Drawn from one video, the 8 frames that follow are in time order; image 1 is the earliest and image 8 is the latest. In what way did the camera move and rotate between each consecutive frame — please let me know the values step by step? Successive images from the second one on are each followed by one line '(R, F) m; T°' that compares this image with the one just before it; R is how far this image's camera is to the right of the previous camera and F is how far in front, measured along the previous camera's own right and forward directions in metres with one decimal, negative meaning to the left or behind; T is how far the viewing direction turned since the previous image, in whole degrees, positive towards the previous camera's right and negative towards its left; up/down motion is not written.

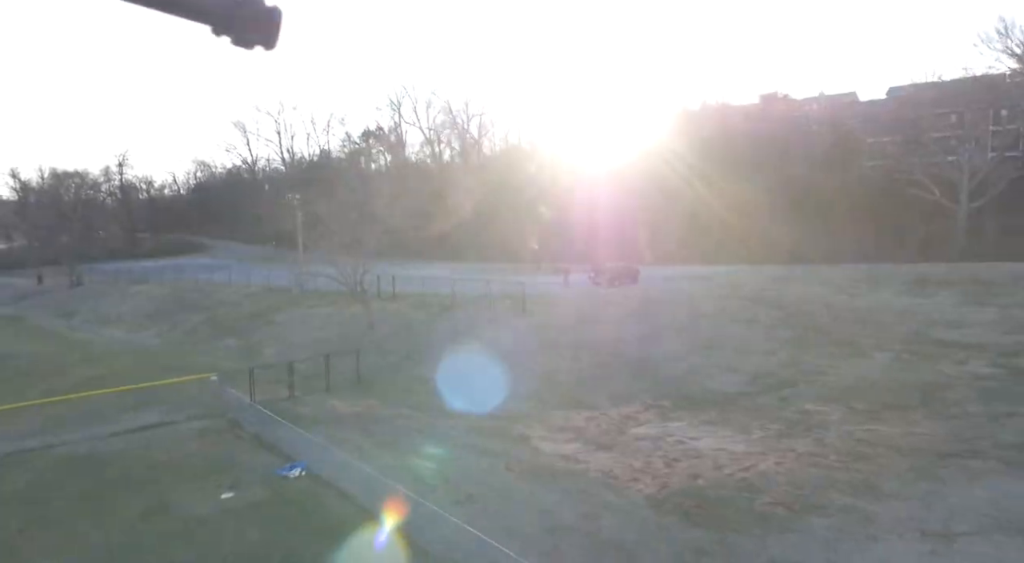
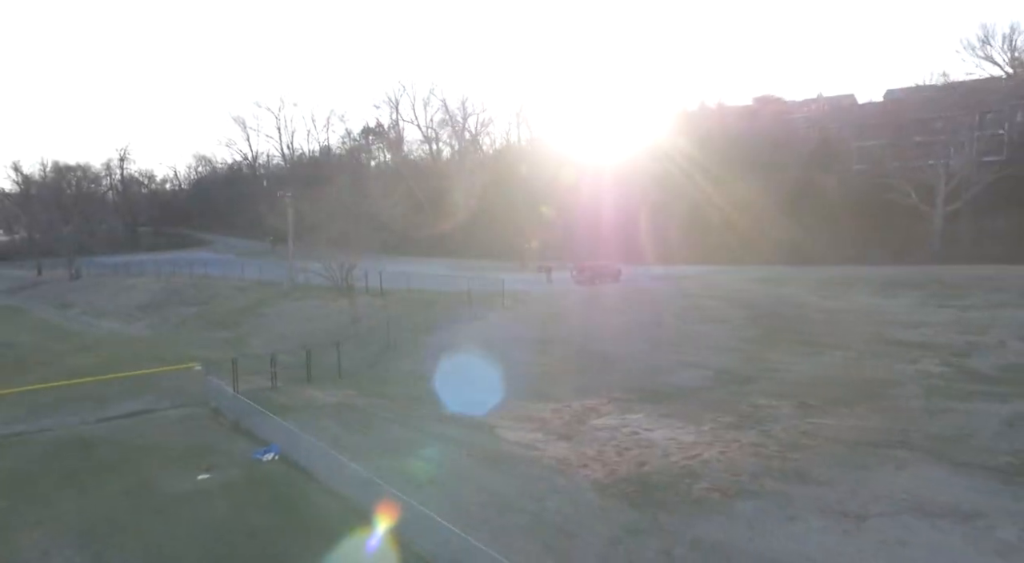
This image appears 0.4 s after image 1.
(+0.8, -0.8) m; 0°
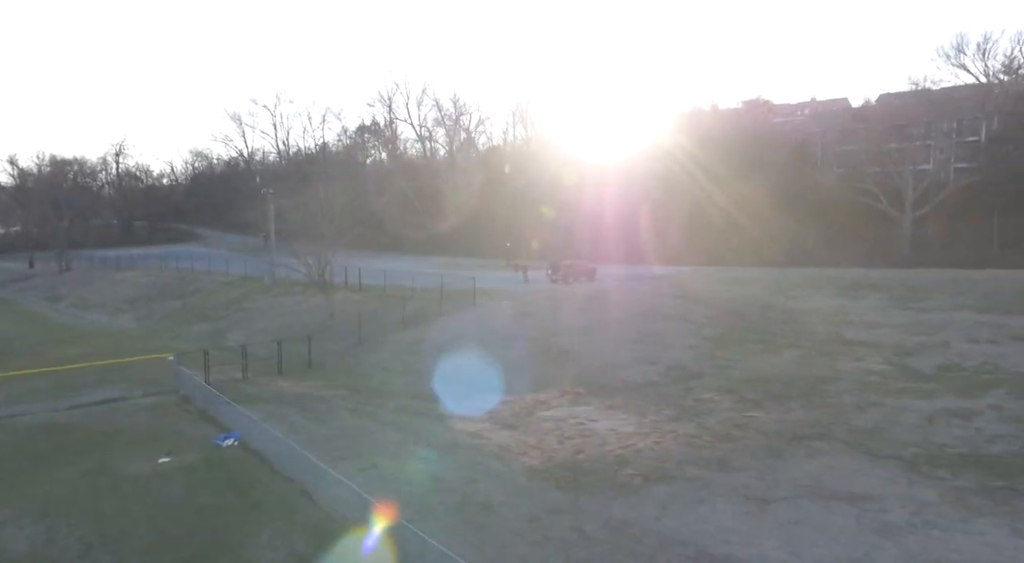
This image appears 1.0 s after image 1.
(+1.1, -0.8) m; 0°
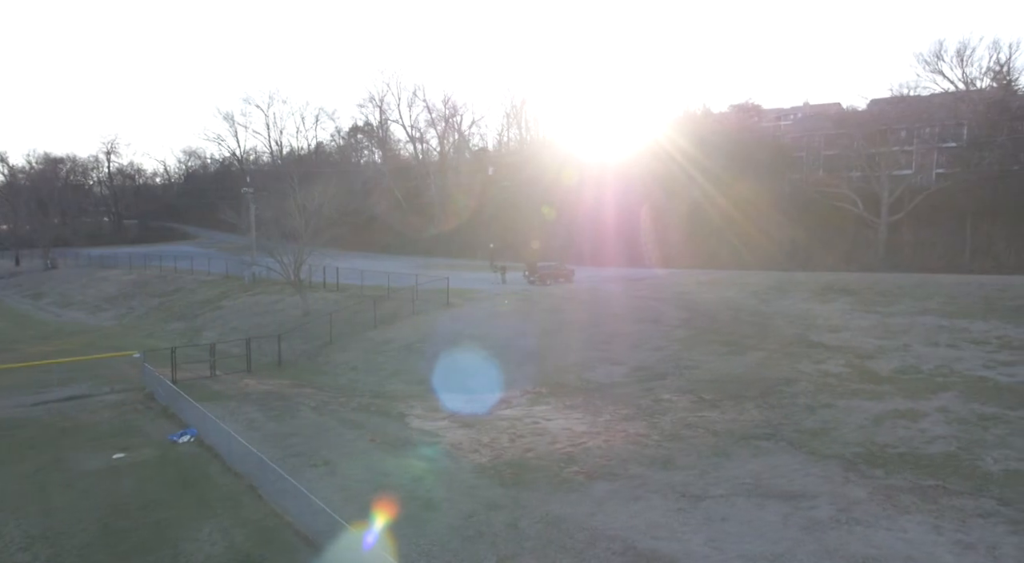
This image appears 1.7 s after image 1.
(+0.9, -0.2) m; 0°
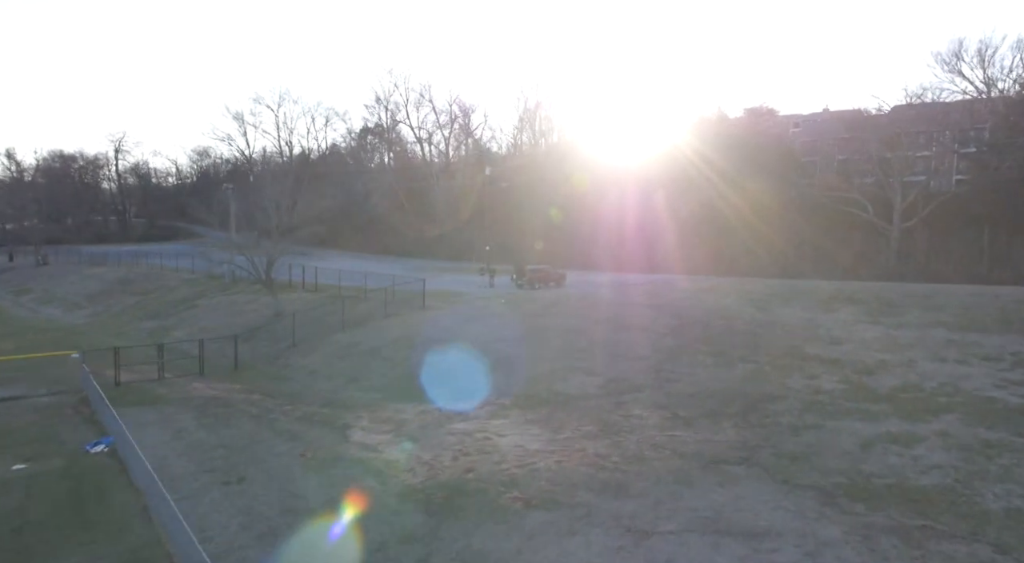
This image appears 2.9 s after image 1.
(+1.4, +1.4) m; -2°
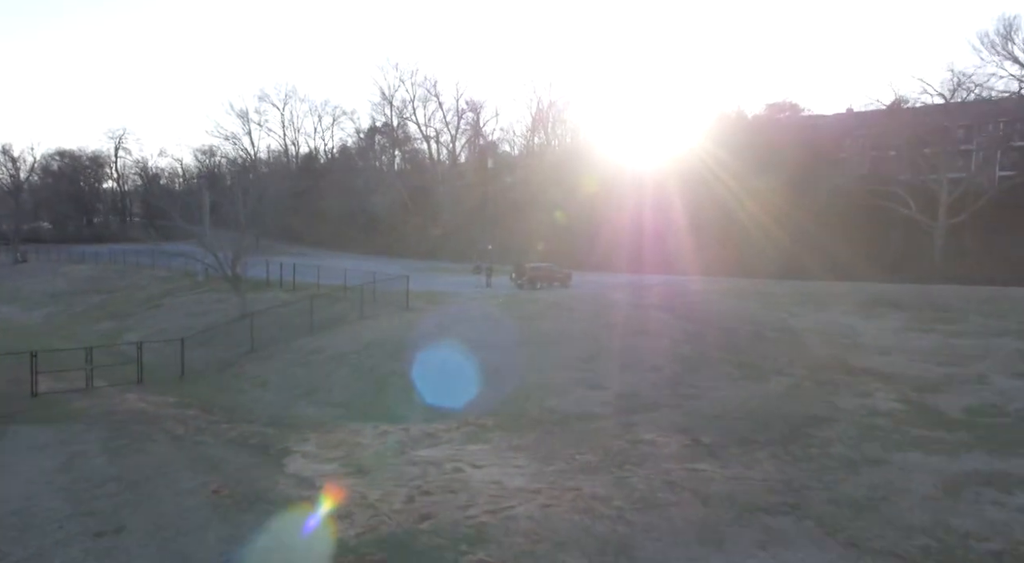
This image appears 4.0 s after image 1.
(+0.6, +3.0) m; -1°
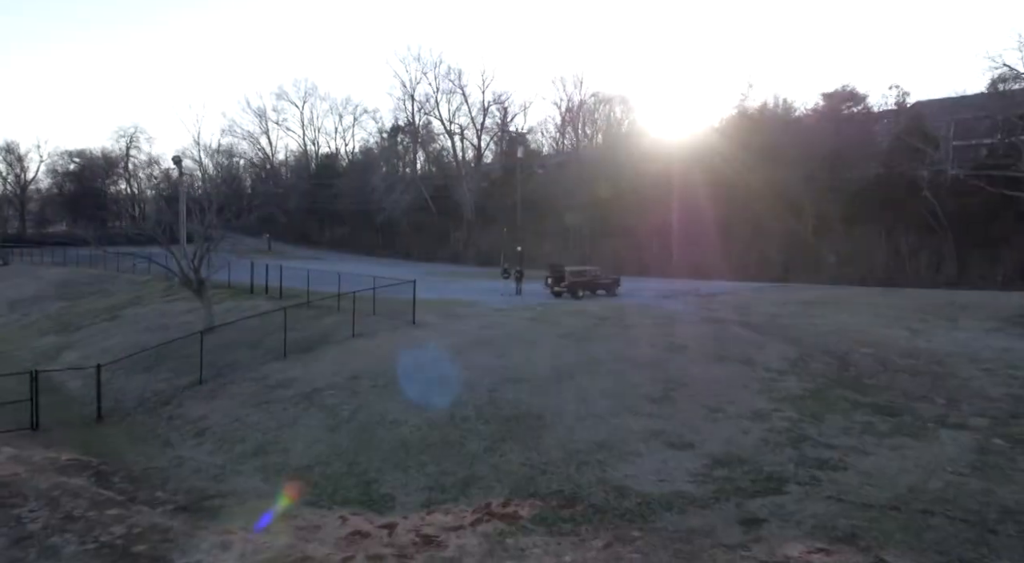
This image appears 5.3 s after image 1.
(-0.3, +5.1) m; -2°
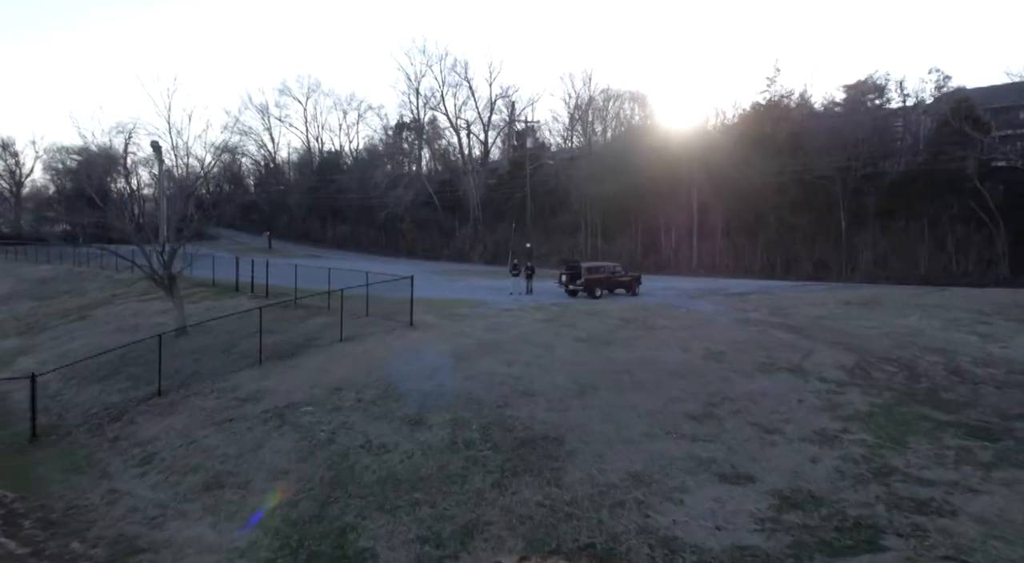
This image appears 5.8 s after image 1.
(-0.1, +2.1) m; -1°
